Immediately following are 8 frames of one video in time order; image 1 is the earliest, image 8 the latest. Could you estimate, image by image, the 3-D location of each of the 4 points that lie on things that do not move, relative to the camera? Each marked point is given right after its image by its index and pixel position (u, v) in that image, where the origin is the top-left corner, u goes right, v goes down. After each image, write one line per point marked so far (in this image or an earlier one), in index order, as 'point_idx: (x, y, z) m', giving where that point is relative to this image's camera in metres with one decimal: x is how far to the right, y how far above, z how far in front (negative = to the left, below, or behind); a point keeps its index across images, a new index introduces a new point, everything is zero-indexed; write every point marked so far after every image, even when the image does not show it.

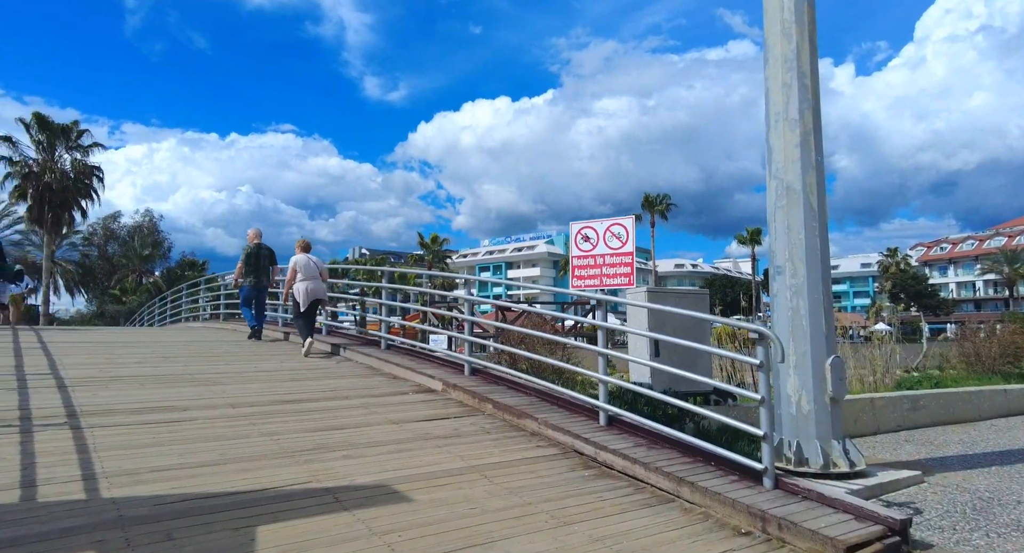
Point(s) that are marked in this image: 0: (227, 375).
0: (-3.0, -1.0, +6.4) m
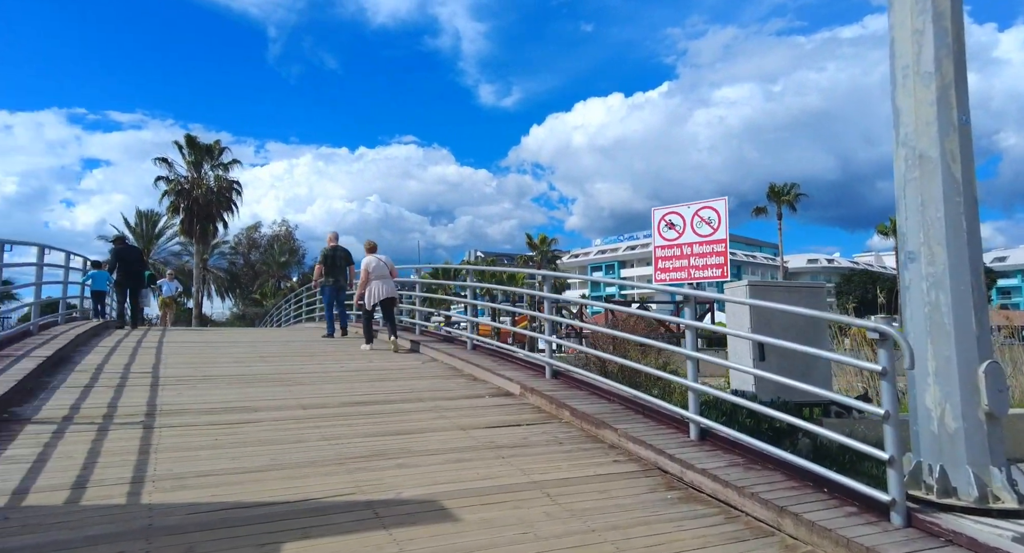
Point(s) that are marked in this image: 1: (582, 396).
0: (-2.1, -1.0, +6.4) m
1: (+0.6, -1.1, +5.4) m
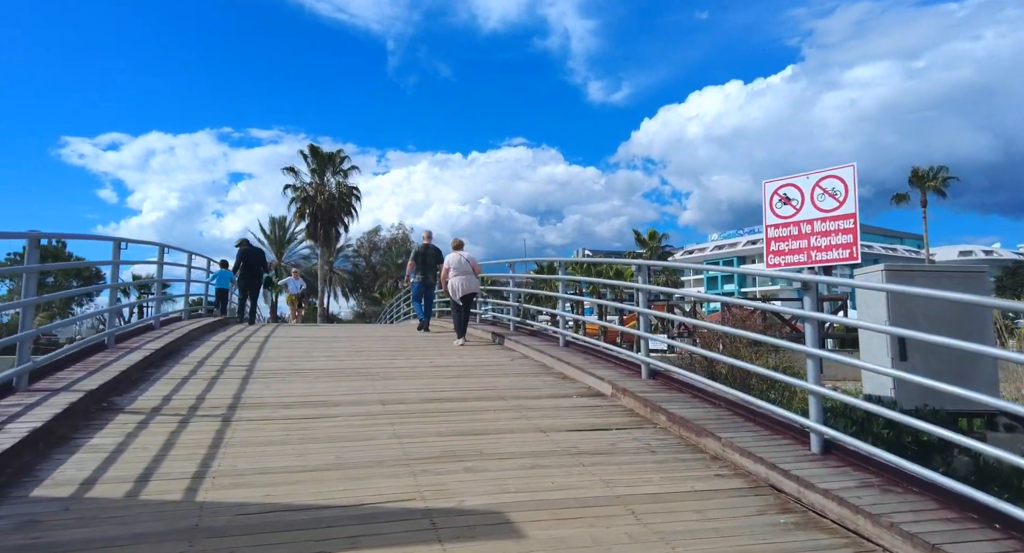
0: (-1.2, -0.9, +6.3) m
1: (+1.4, -1.0, +4.9) m
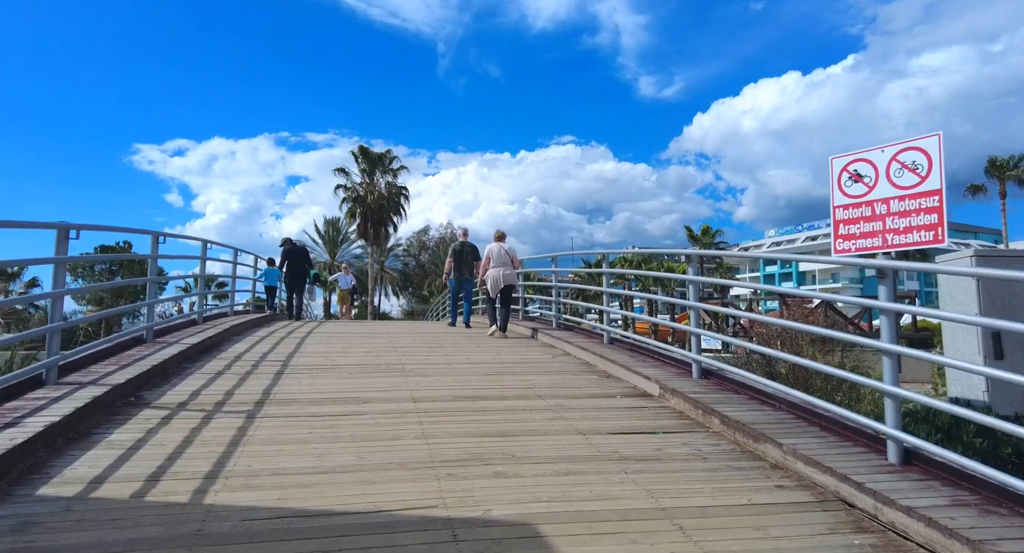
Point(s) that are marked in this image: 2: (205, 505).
0: (-0.8, -0.9, +6.1) m
1: (+1.6, -0.9, +4.4) m
2: (-1.3, -1.0, +2.6) m
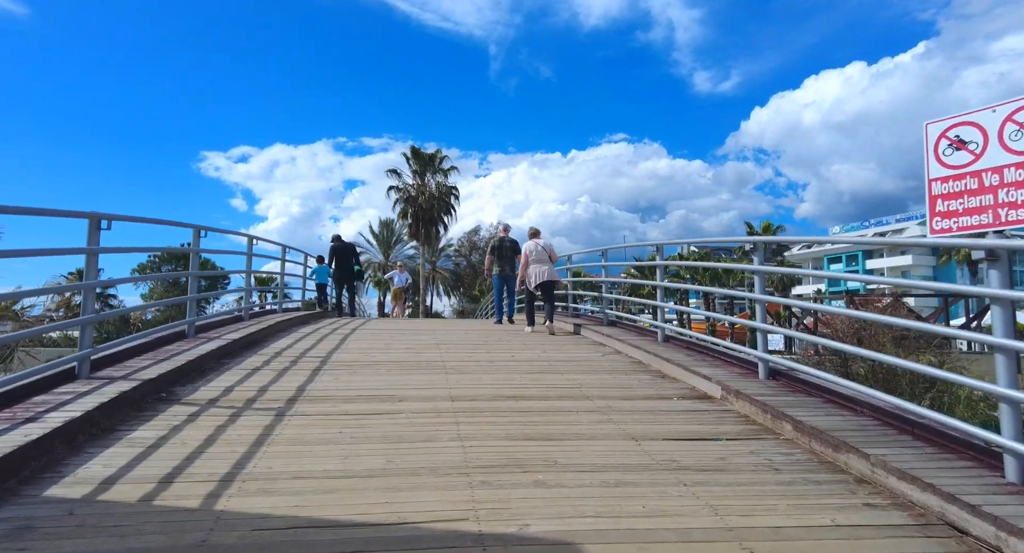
0: (-0.3, -0.8, +5.8) m
1: (+1.9, -0.8, +3.9) m
2: (-1.2, -0.9, +2.4) m
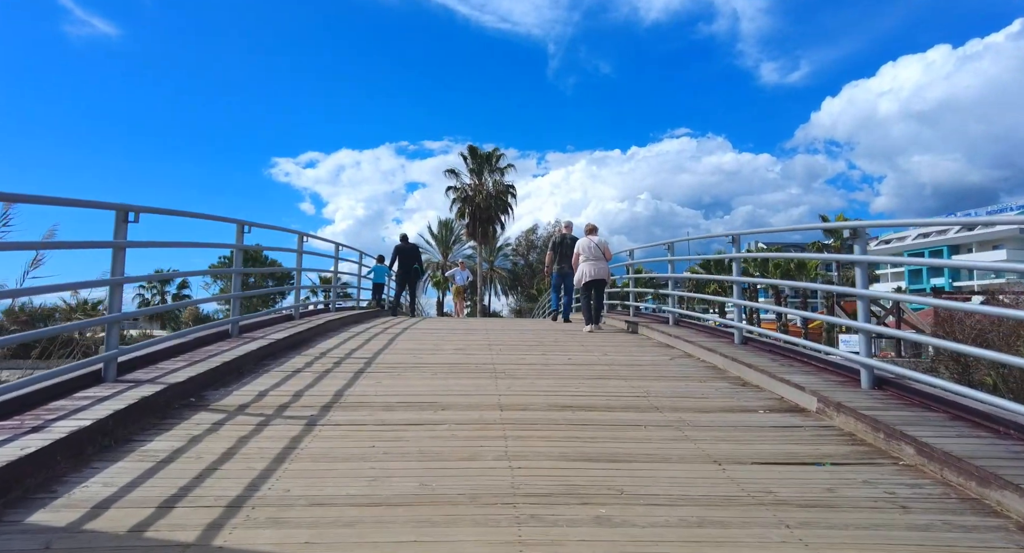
0: (+0.2, -0.8, +5.3) m
1: (+2.3, -0.8, +3.2) m
2: (-1.0, -0.9, +2.0) m
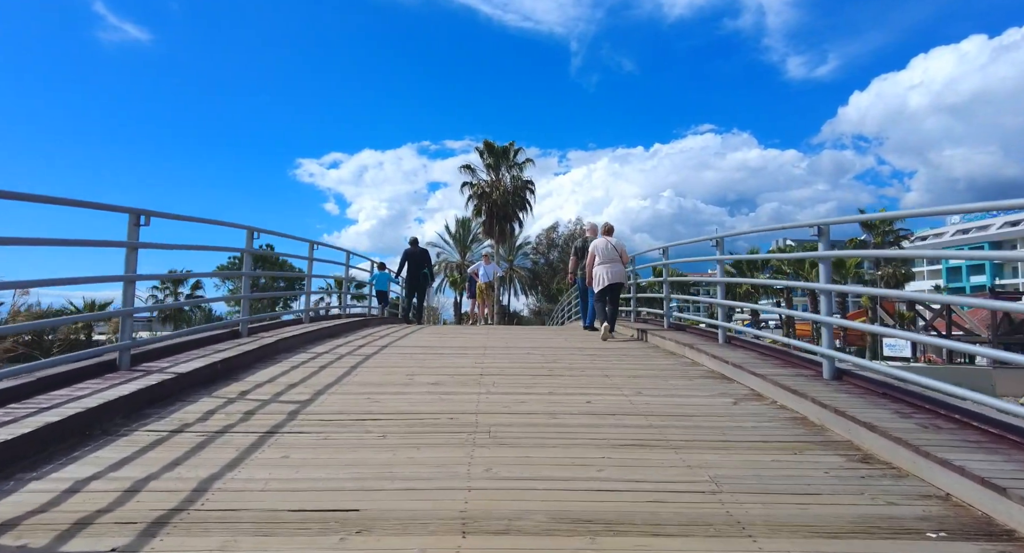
0: (+0.1, -0.8, +3.6) m
1: (+2.1, -0.8, +1.5) m
2: (-1.2, -1.0, +0.4) m
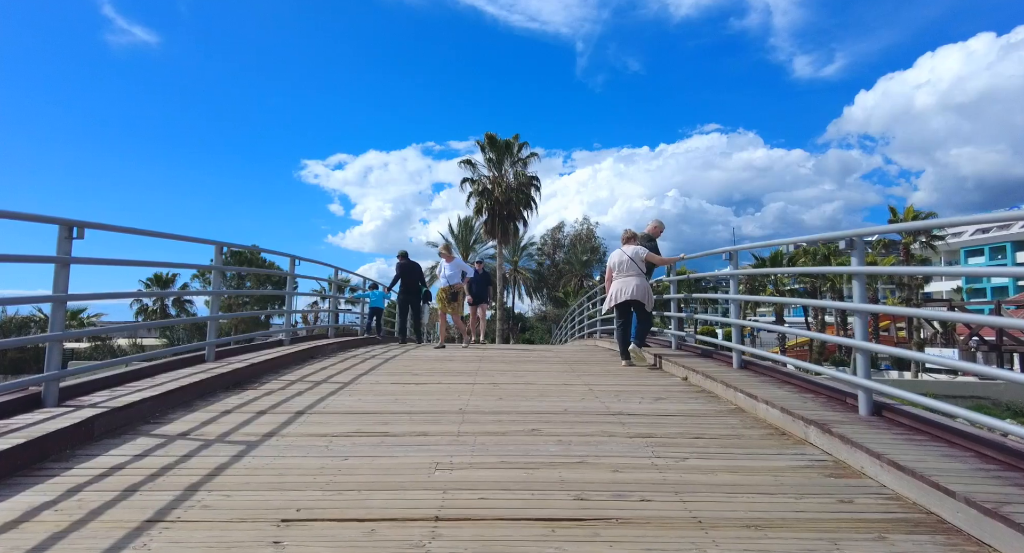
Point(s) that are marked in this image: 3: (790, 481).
0: (+0.1, -1.0, +1.1) m
1: (+2.1, -1.0, -1.0) m
2: (-1.2, -1.1, -2.1) m
3: (+1.3, -0.9, +2.9) m
